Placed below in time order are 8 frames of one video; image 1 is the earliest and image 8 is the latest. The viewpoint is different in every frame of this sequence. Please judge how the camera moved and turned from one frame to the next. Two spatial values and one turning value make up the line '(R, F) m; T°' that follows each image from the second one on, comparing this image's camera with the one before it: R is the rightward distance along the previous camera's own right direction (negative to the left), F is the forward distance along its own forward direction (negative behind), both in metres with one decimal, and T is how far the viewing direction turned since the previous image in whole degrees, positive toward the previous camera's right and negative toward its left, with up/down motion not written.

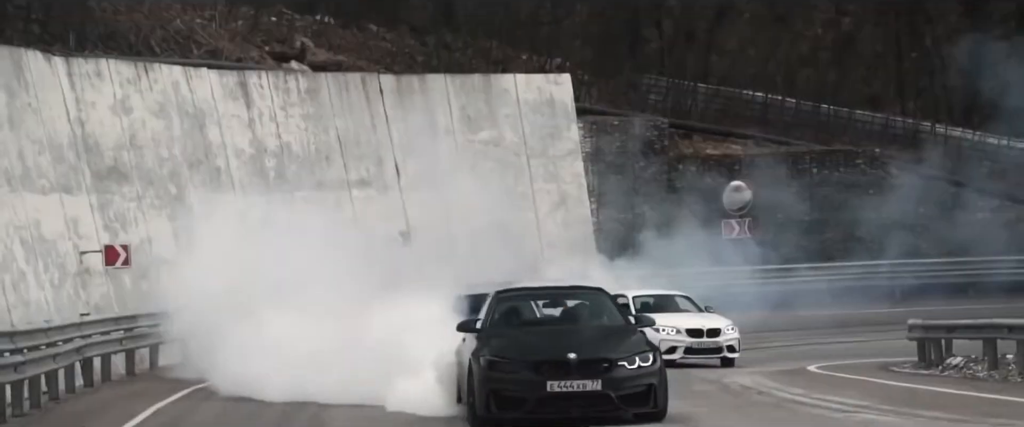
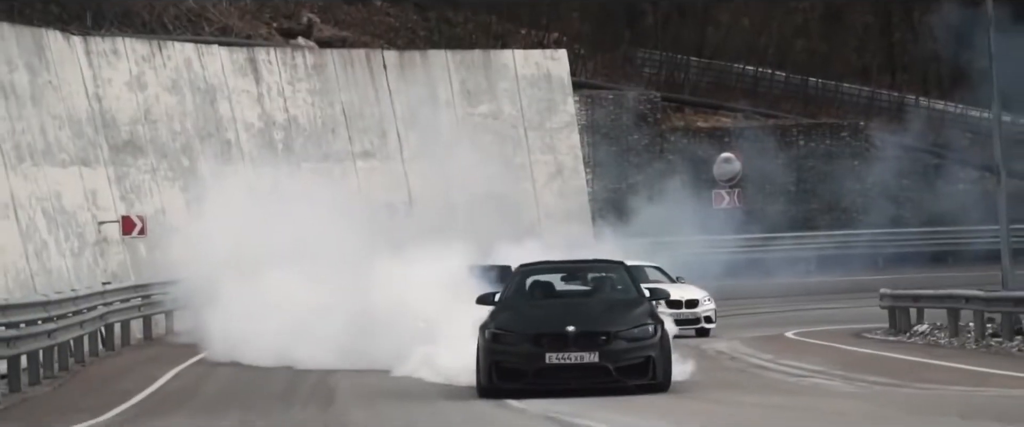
(+0.1, -1.5) m; 0°
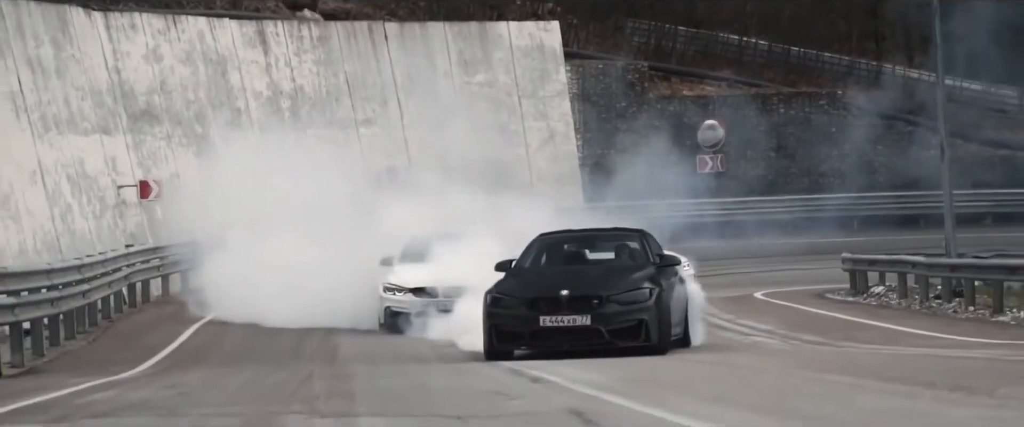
(+0.2, -2.1) m; 0°
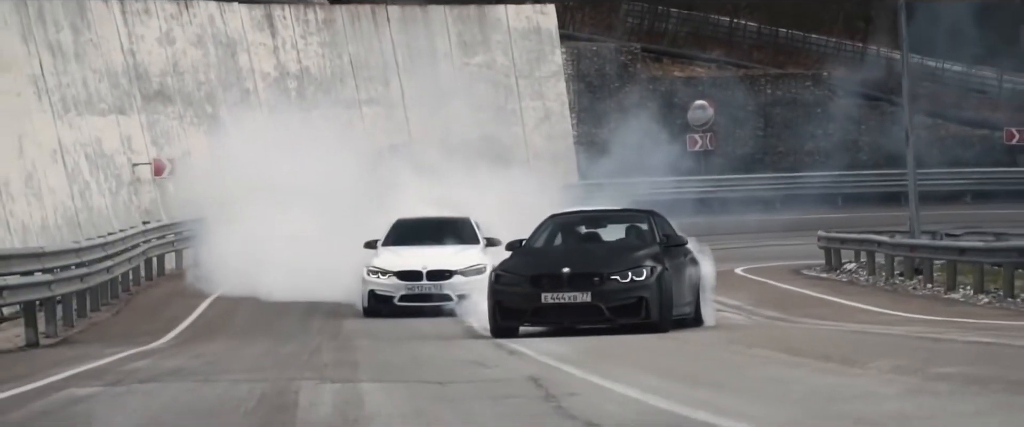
(+0.1, -1.7) m; 0°
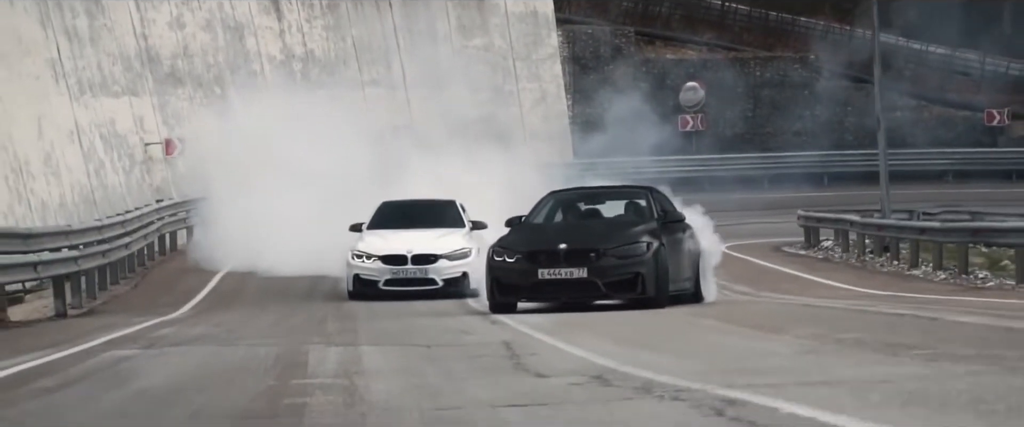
(+0.1, -1.5) m; 0°
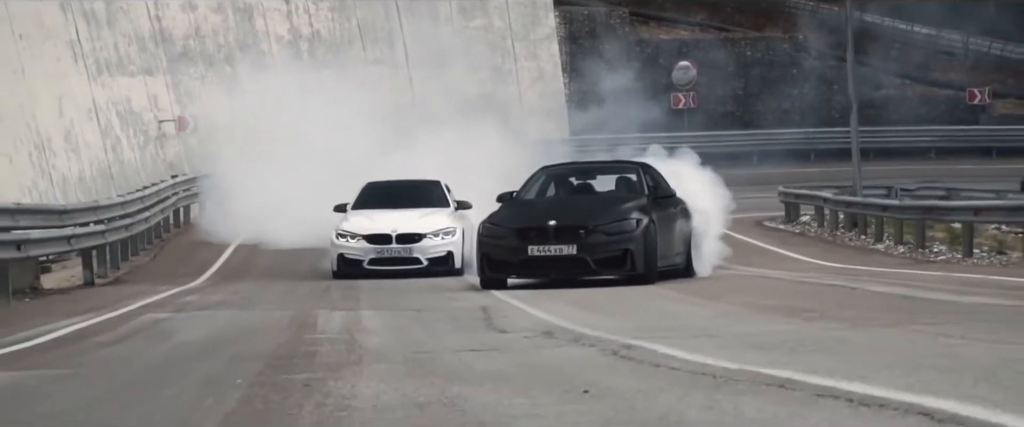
(+0.1, -1.7) m; 0°
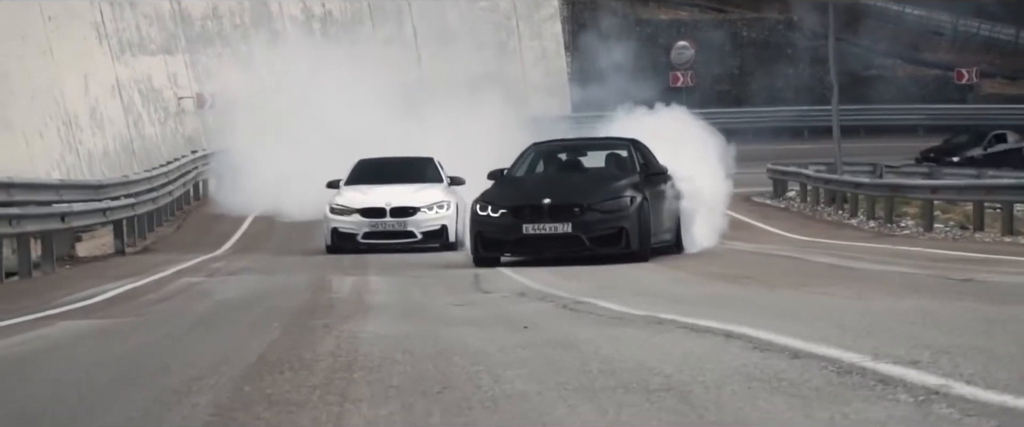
(+0.1, -1.8) m; 0°
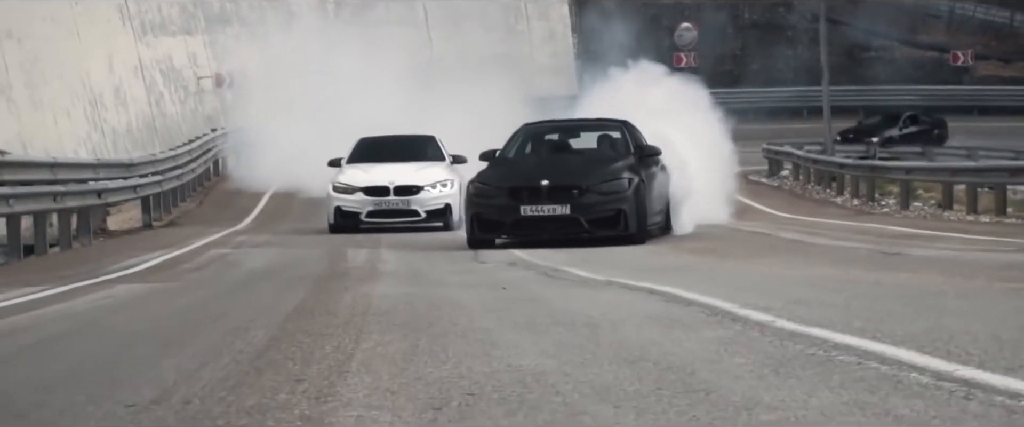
(+0.1, -1.5) m; 0°
